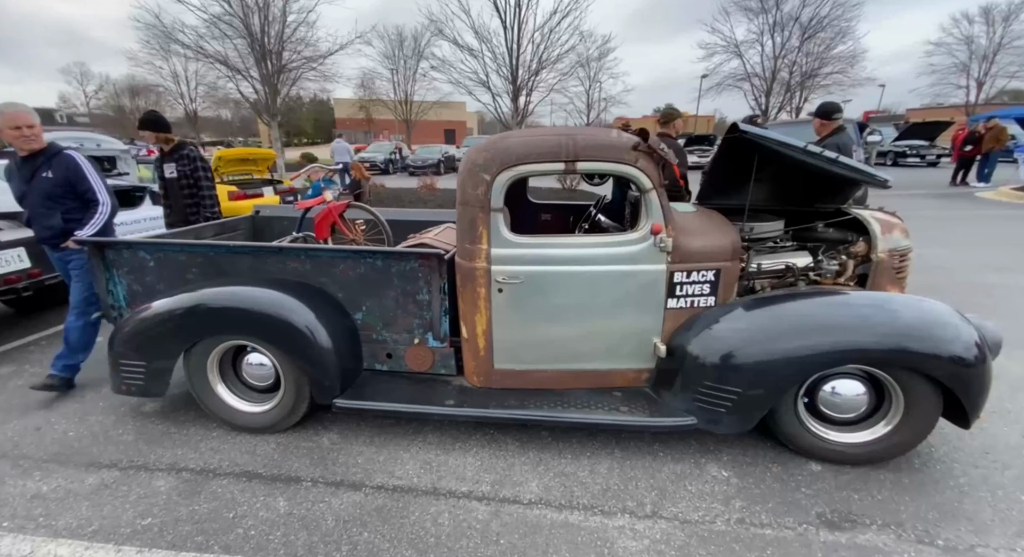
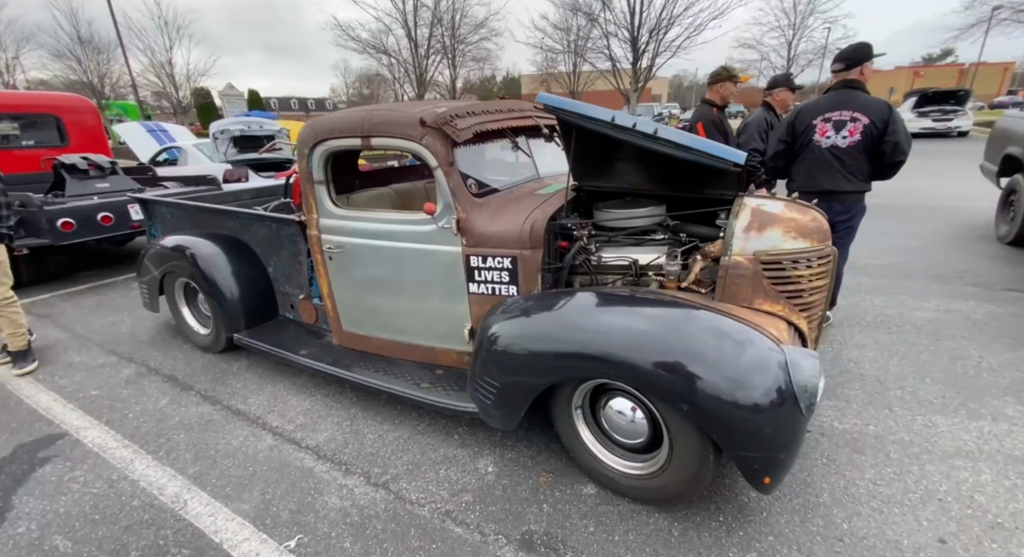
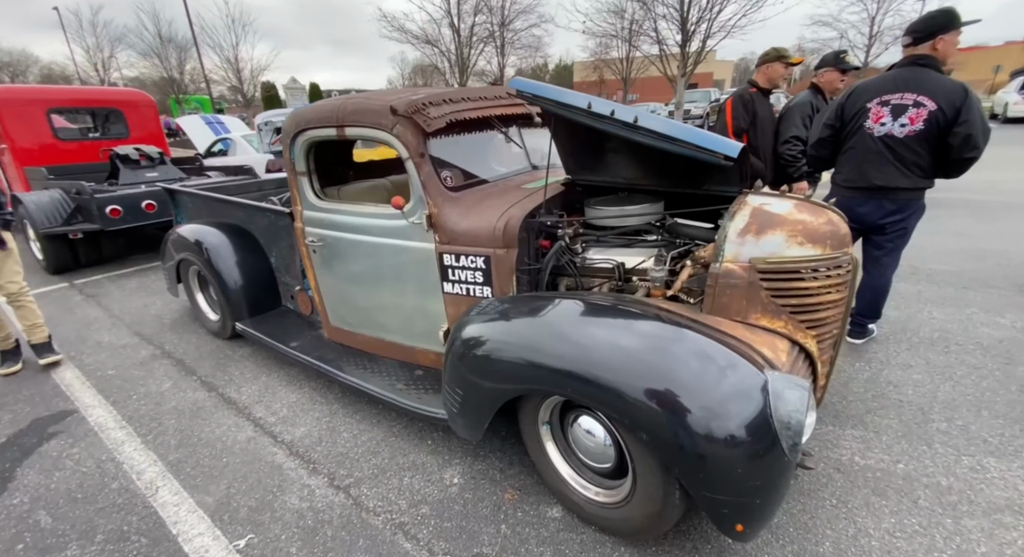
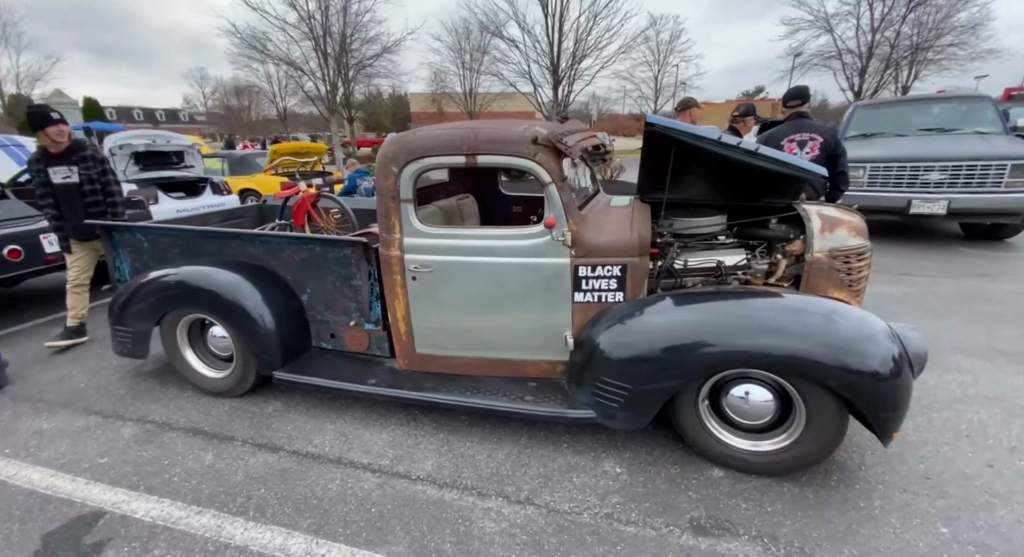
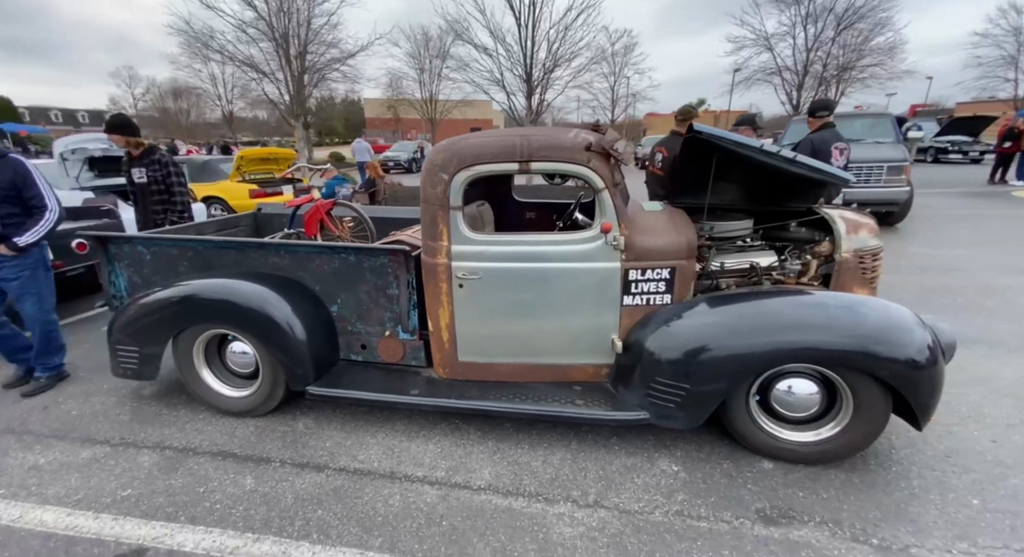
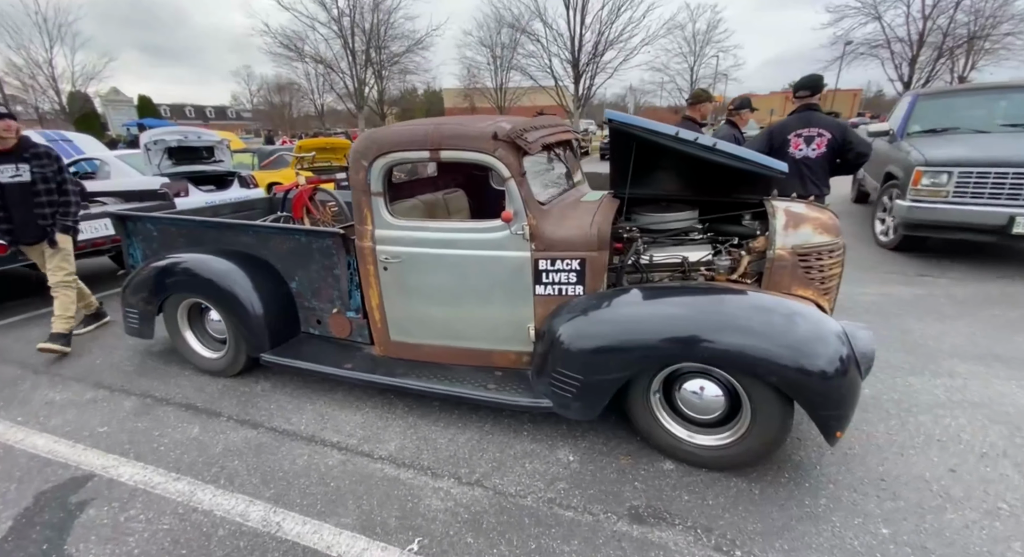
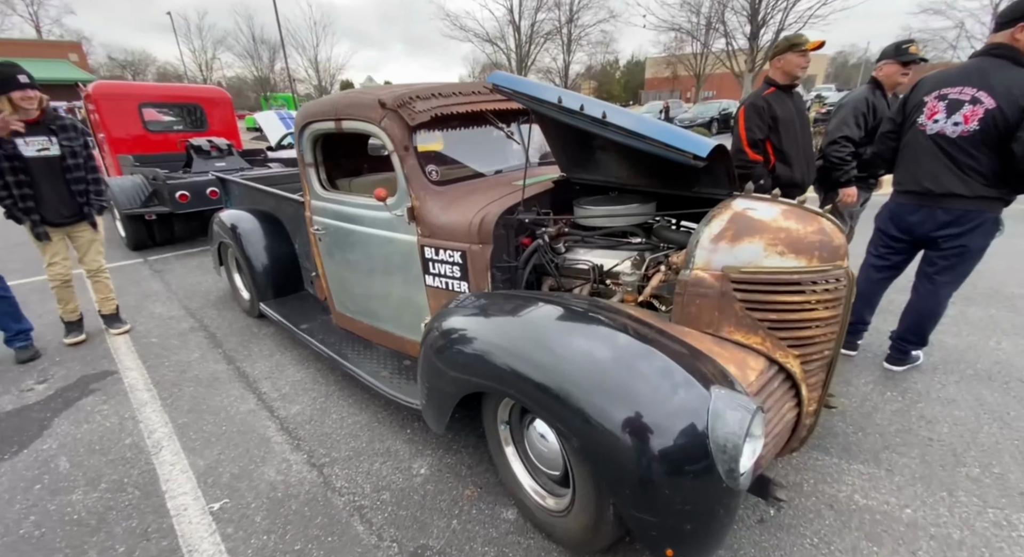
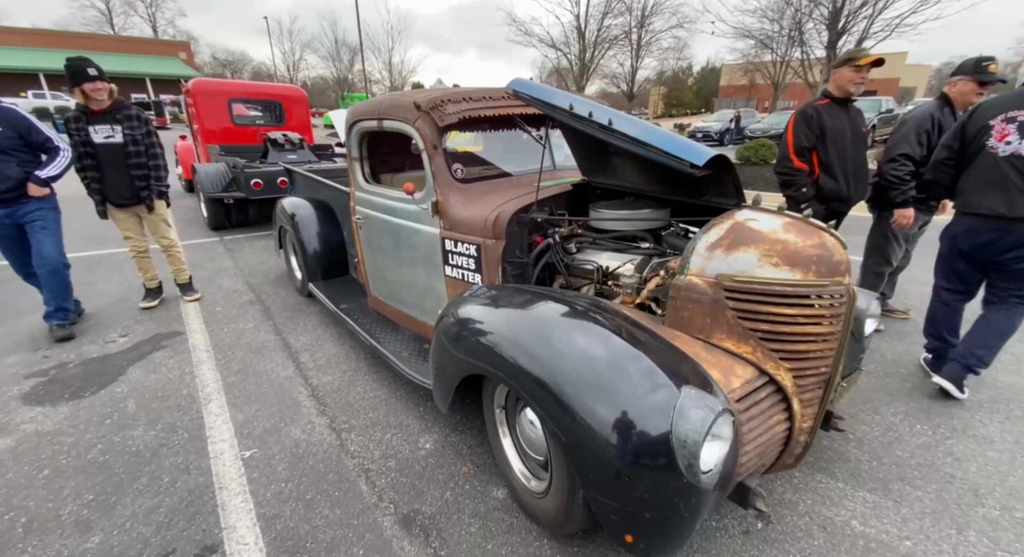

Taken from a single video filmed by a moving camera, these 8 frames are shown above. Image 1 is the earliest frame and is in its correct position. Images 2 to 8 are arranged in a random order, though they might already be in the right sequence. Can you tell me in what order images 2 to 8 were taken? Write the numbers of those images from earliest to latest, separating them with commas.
5, 4, 6, 2, 3, 7, 8
